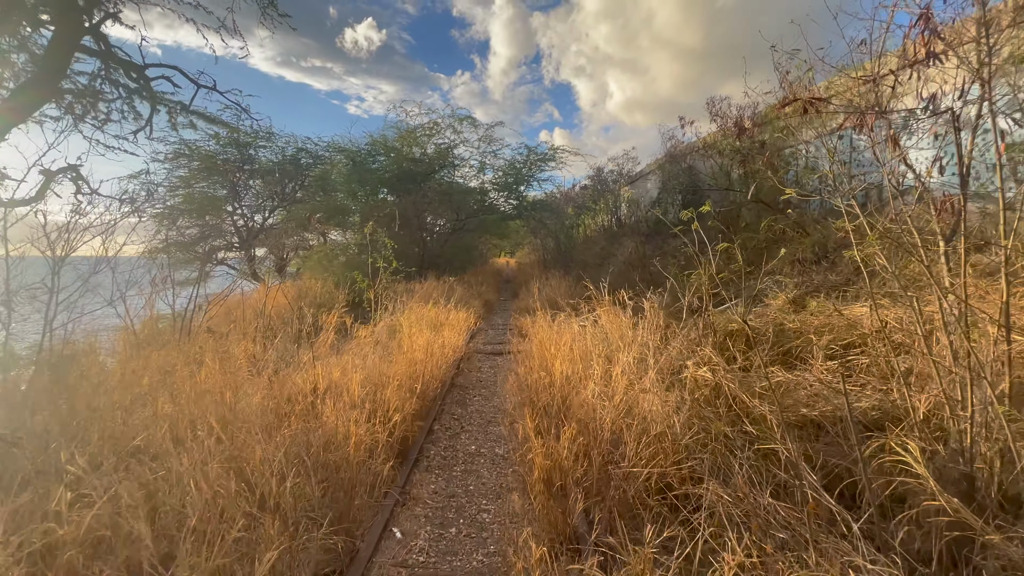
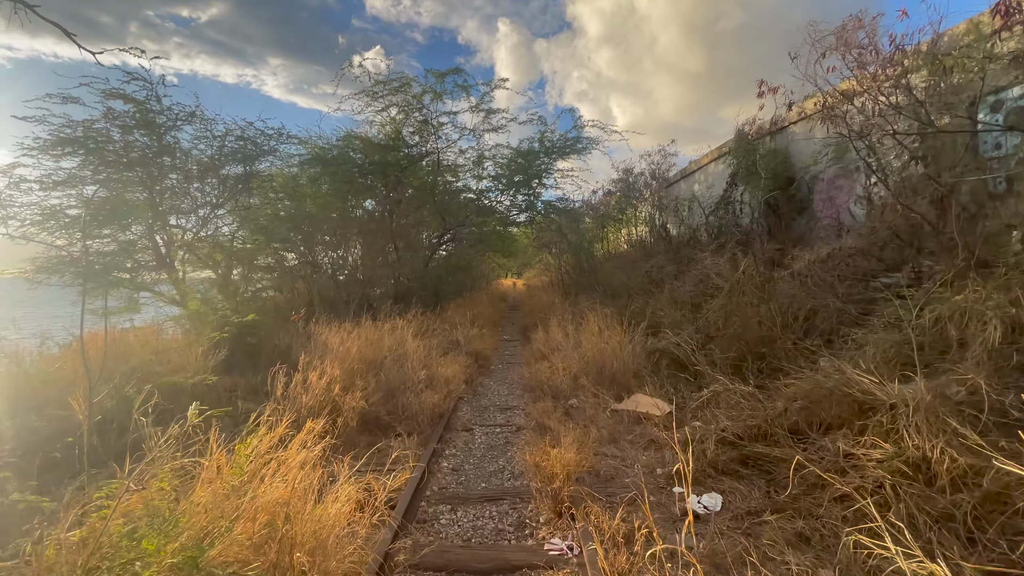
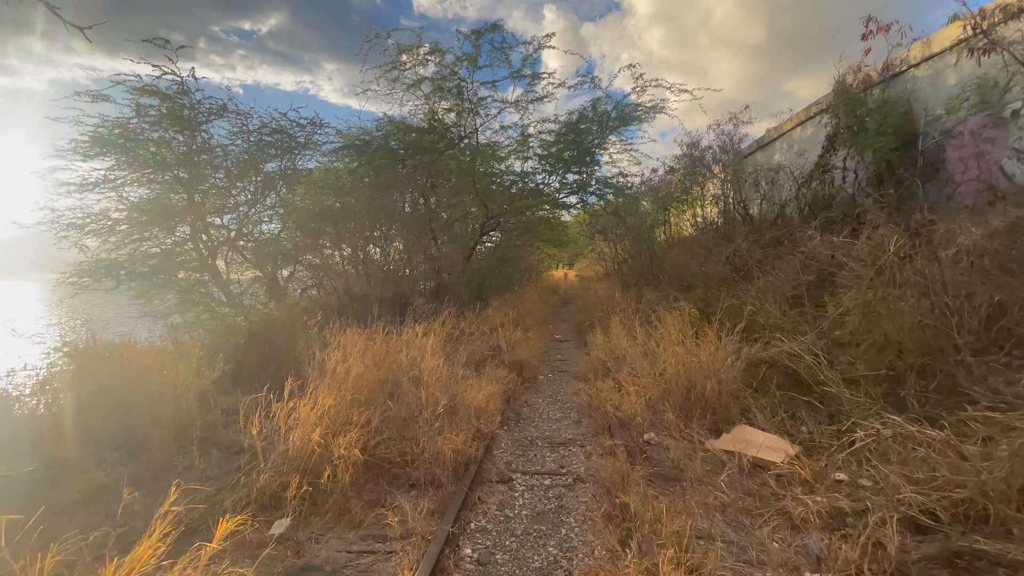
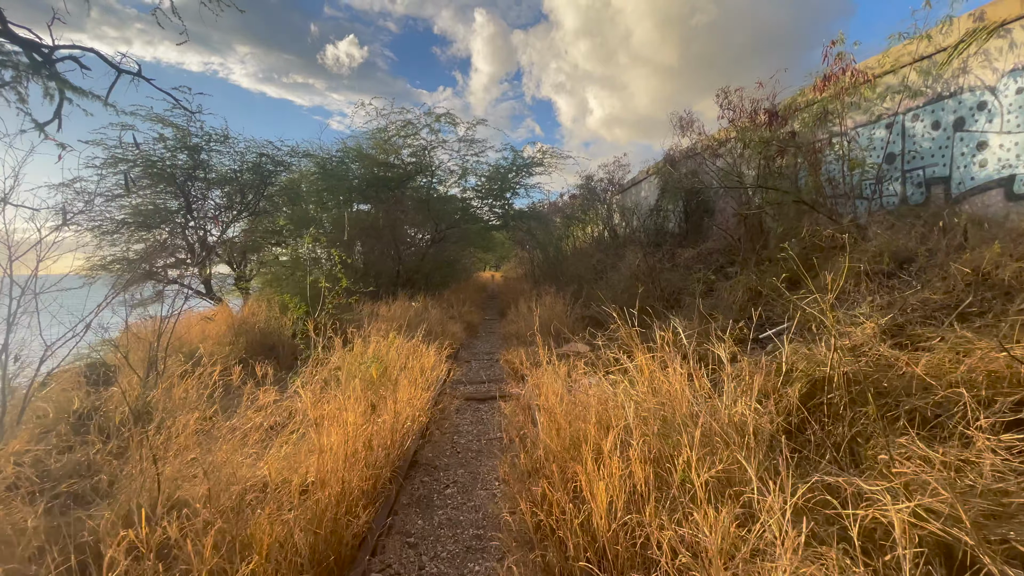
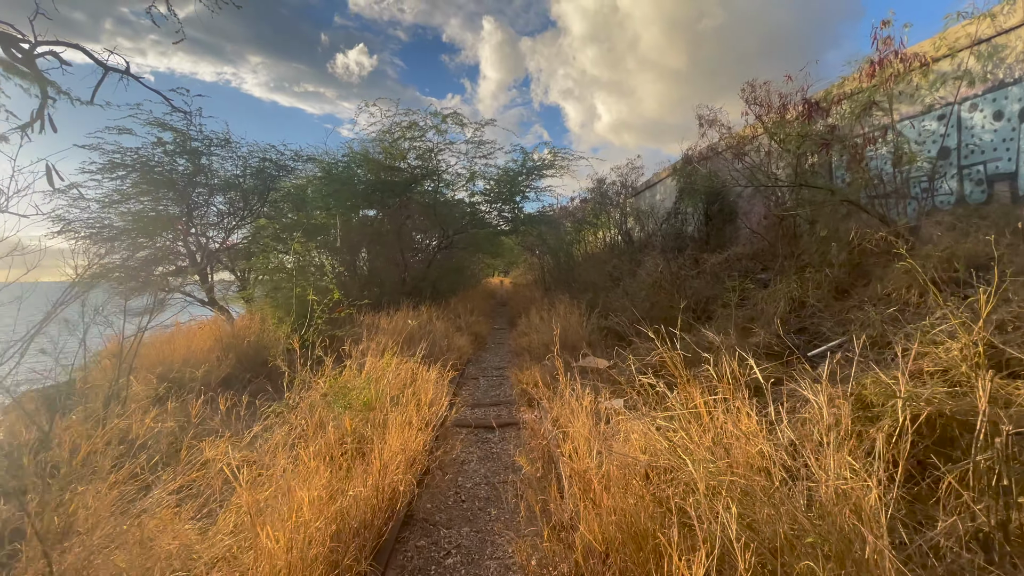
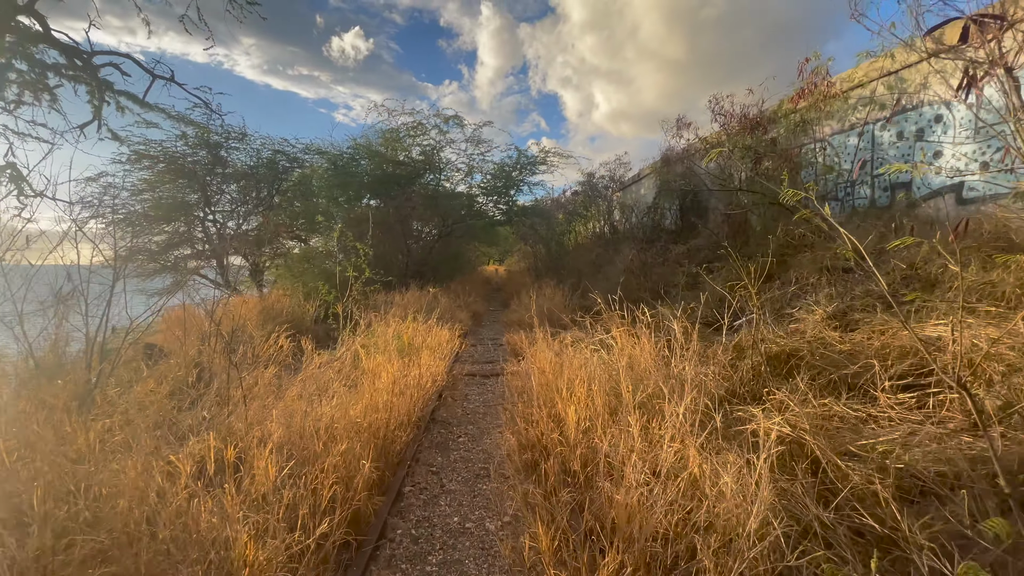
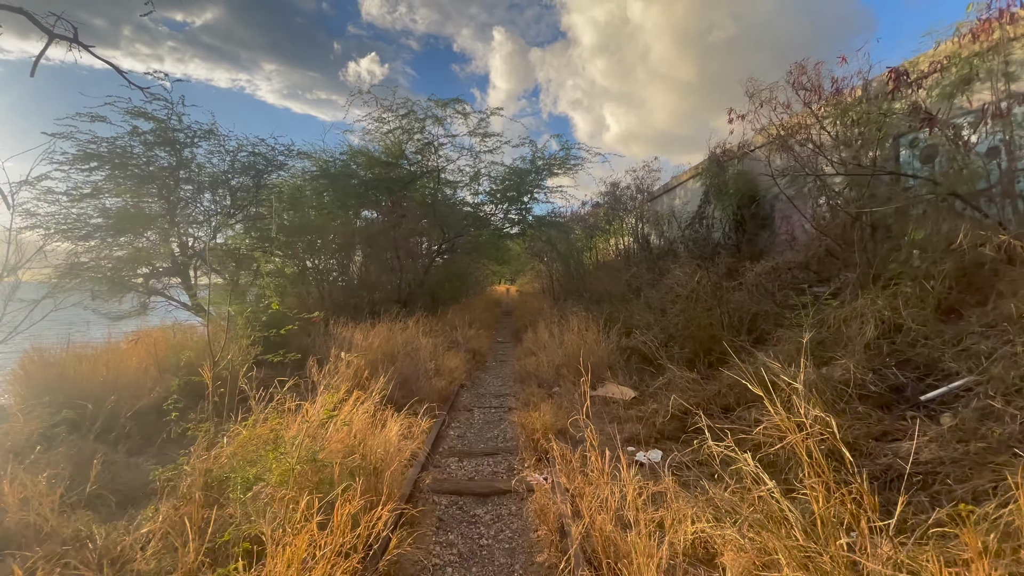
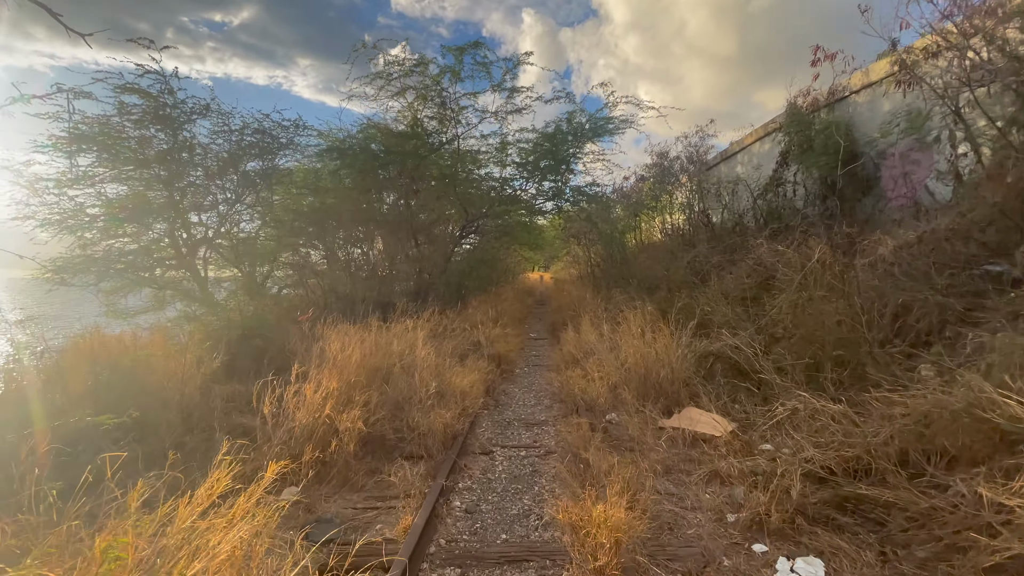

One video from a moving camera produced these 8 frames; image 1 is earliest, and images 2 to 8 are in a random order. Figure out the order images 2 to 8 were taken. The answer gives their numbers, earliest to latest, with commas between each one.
6, 4, 5, 7, 2, 8, 3
